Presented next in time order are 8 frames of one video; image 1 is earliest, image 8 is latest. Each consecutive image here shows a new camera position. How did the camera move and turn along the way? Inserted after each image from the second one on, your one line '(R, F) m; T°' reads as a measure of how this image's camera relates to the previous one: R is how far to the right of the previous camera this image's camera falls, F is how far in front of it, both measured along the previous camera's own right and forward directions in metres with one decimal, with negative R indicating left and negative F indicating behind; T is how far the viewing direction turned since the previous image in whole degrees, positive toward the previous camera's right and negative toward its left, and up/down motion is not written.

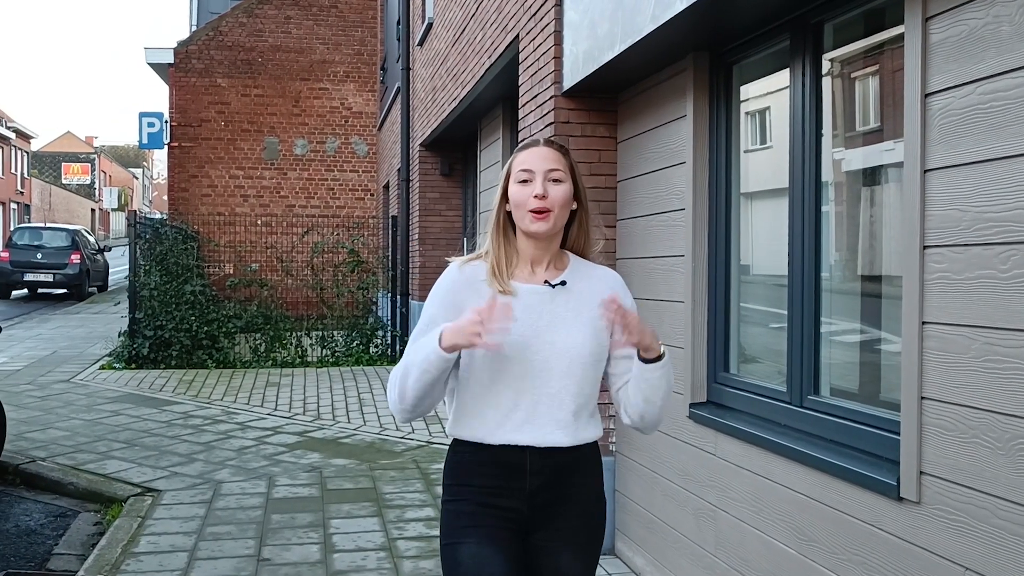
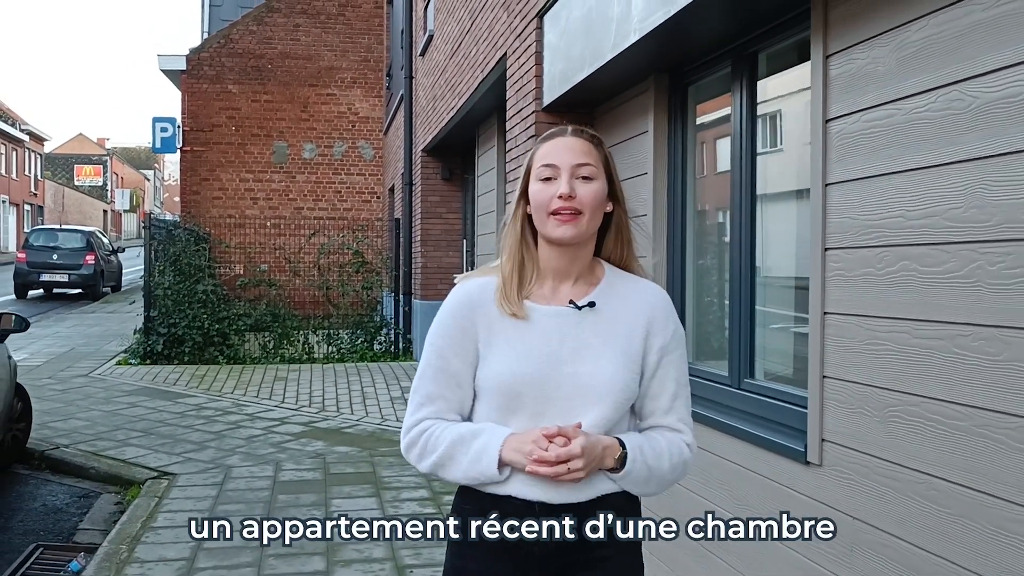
(+0.1, -0.4) m; -1°
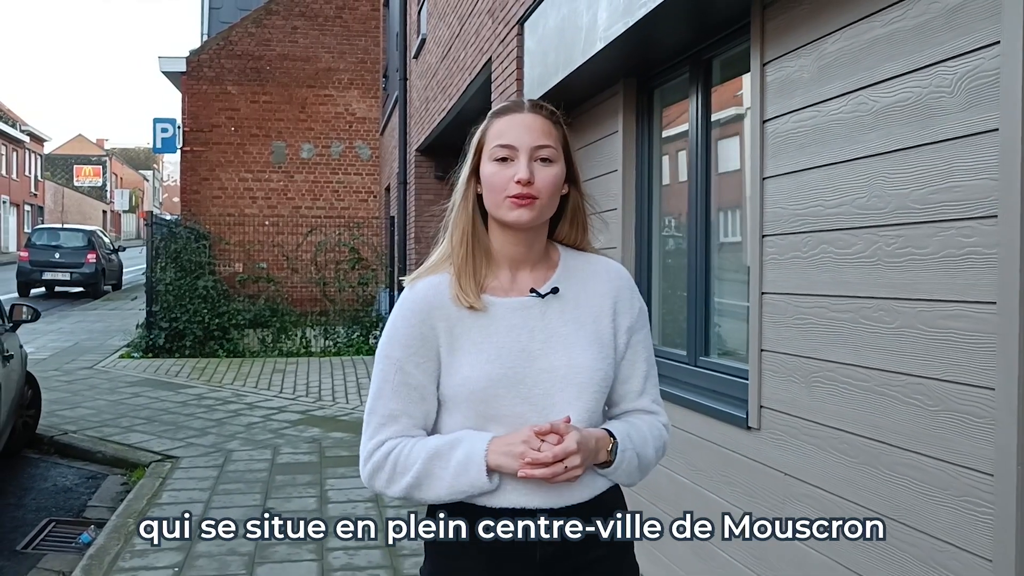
(+0.1, -0.3) m; 0°
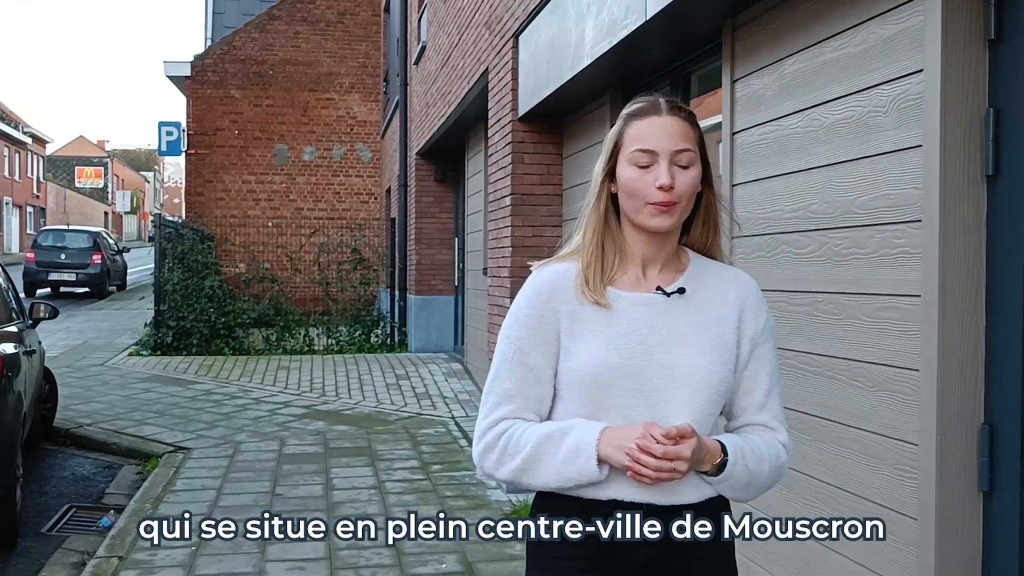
(0.0, -0.3) m; 0°
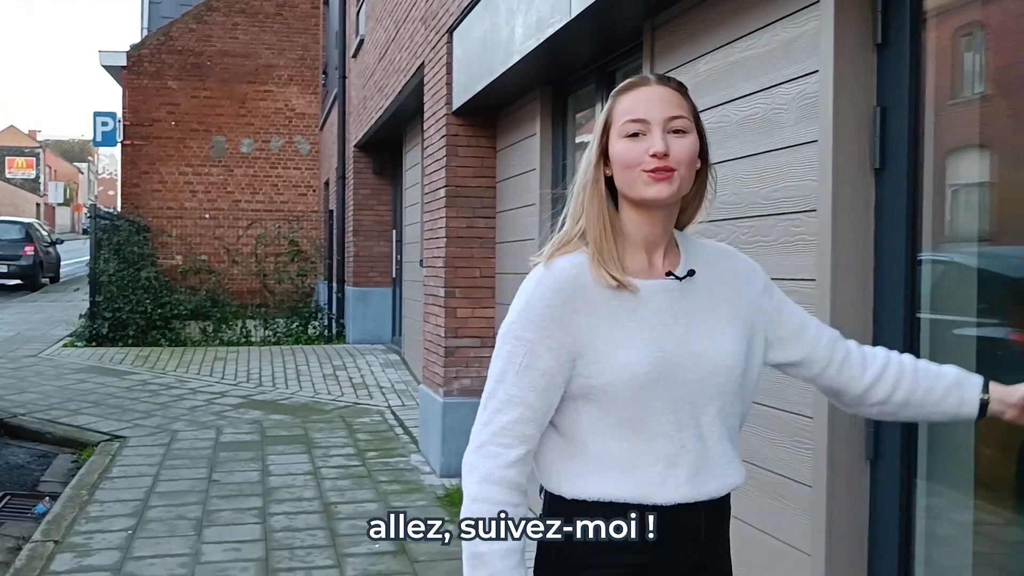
(+0.1, -0.2) m; +4°
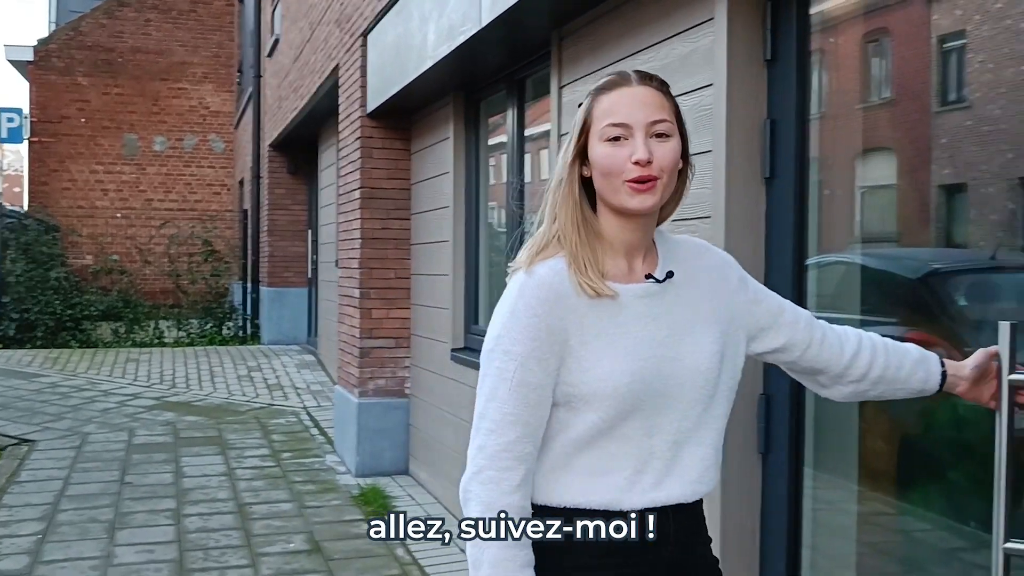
(0.0, -0.2) m; +5°
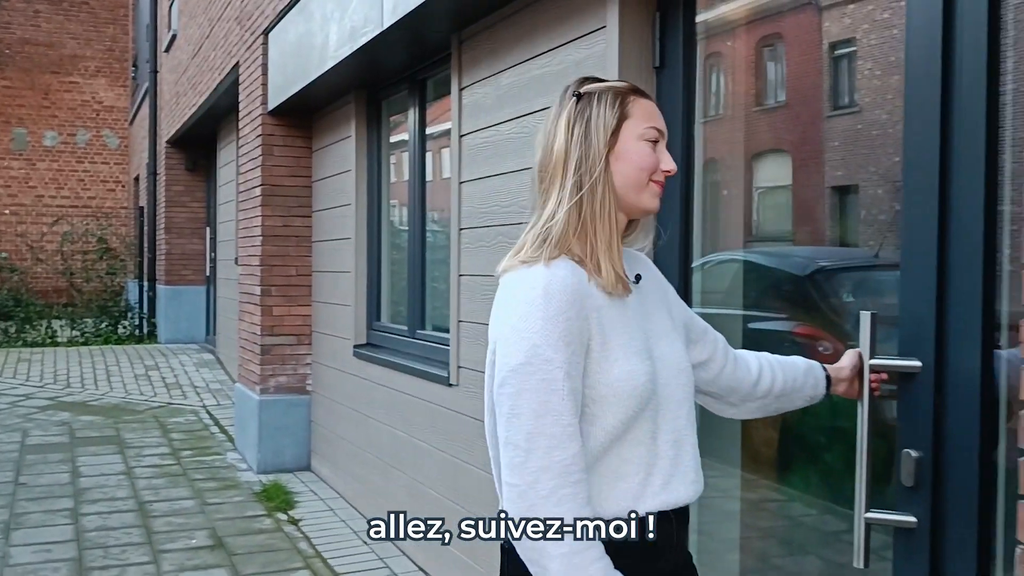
(0.0, -0.2) m; +6°
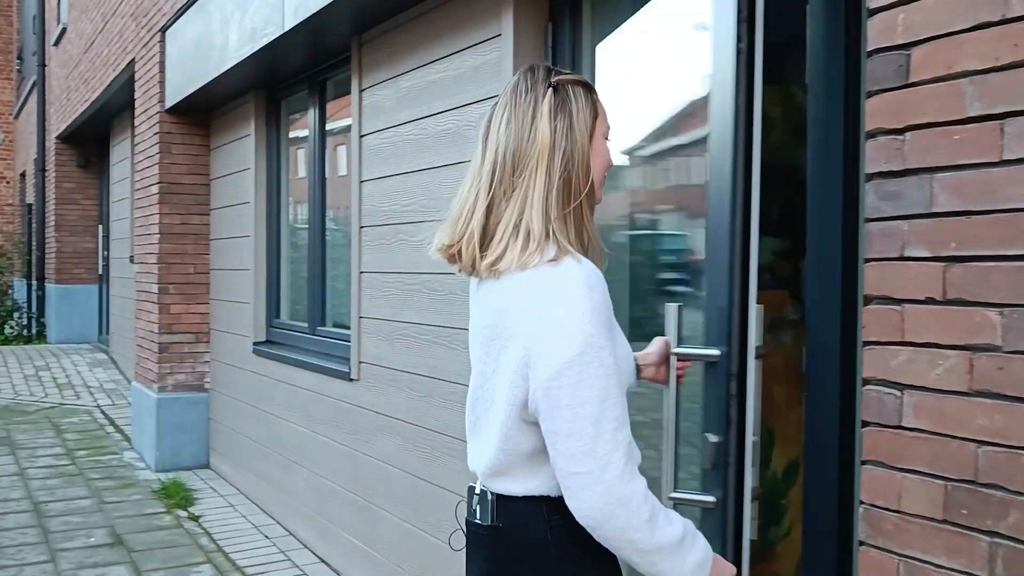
(0.0, -0.3) m; +7°
